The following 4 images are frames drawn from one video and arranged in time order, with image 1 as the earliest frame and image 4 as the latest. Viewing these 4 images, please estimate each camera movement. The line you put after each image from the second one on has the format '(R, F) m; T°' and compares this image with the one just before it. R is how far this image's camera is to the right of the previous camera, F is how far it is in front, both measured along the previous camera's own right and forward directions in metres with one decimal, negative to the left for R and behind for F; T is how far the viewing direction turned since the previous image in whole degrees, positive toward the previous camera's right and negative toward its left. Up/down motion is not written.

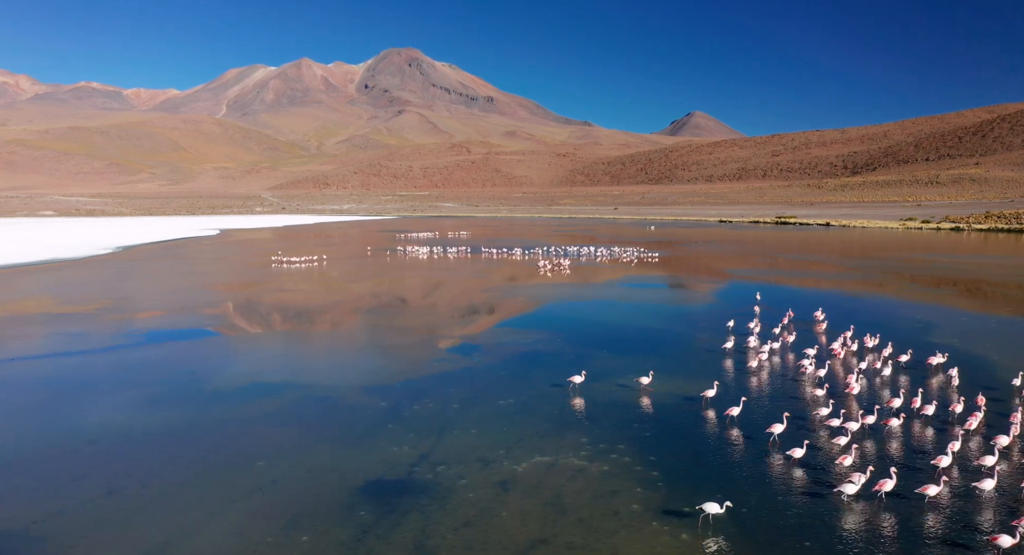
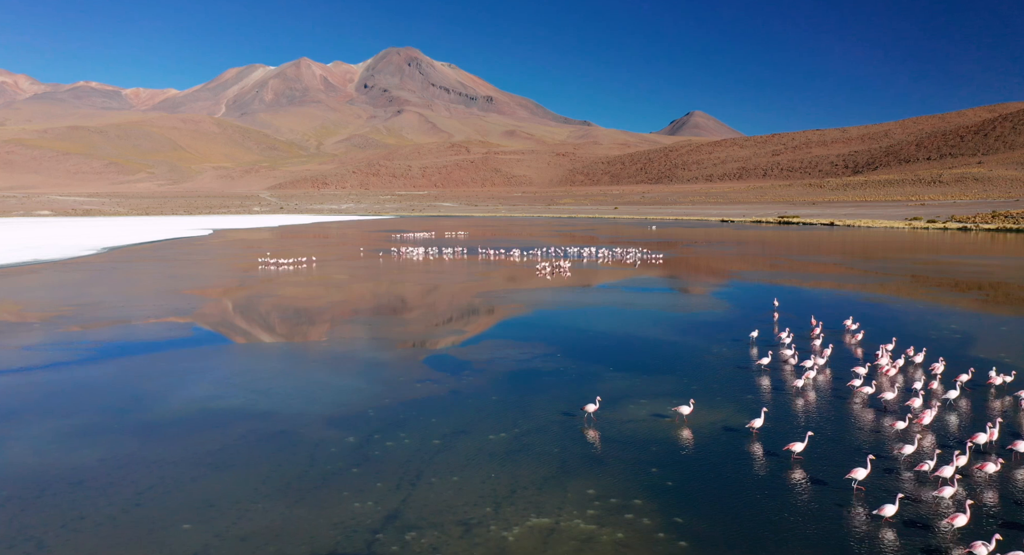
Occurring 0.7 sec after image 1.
(+0.1, +1.4) m; 0°
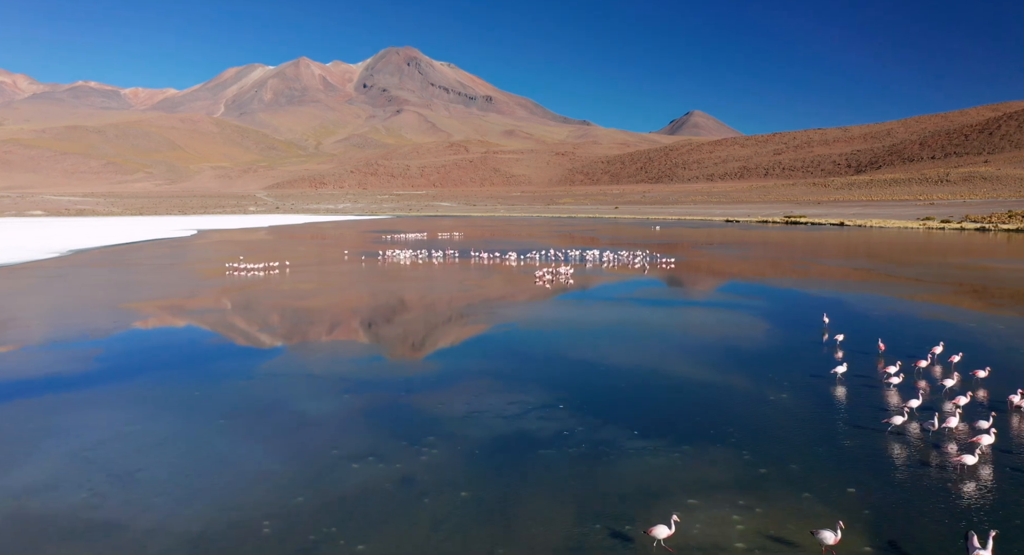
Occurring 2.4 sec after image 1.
(+0.2, +3.0) m; 0°
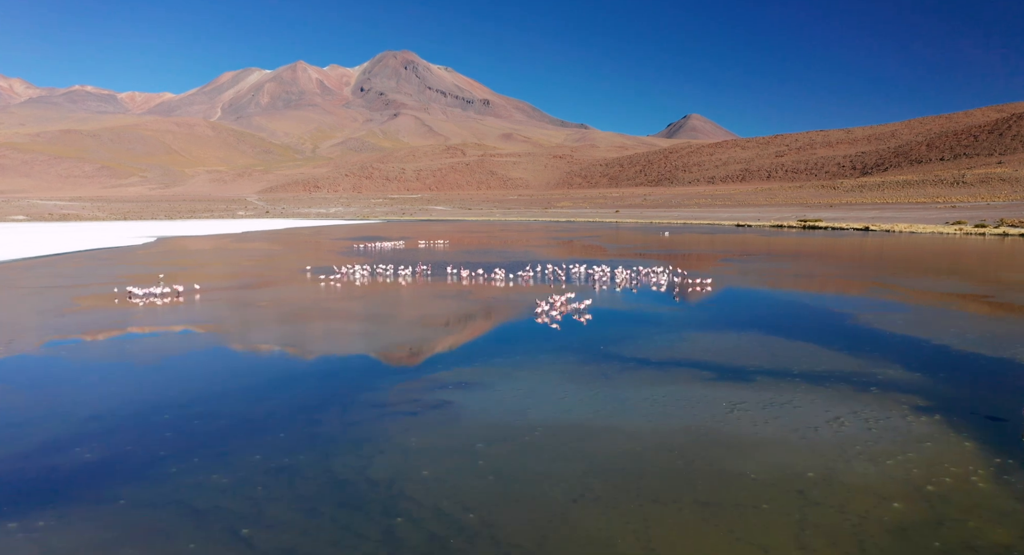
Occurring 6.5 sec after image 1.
(+0.4, +6.9) m; 0°
